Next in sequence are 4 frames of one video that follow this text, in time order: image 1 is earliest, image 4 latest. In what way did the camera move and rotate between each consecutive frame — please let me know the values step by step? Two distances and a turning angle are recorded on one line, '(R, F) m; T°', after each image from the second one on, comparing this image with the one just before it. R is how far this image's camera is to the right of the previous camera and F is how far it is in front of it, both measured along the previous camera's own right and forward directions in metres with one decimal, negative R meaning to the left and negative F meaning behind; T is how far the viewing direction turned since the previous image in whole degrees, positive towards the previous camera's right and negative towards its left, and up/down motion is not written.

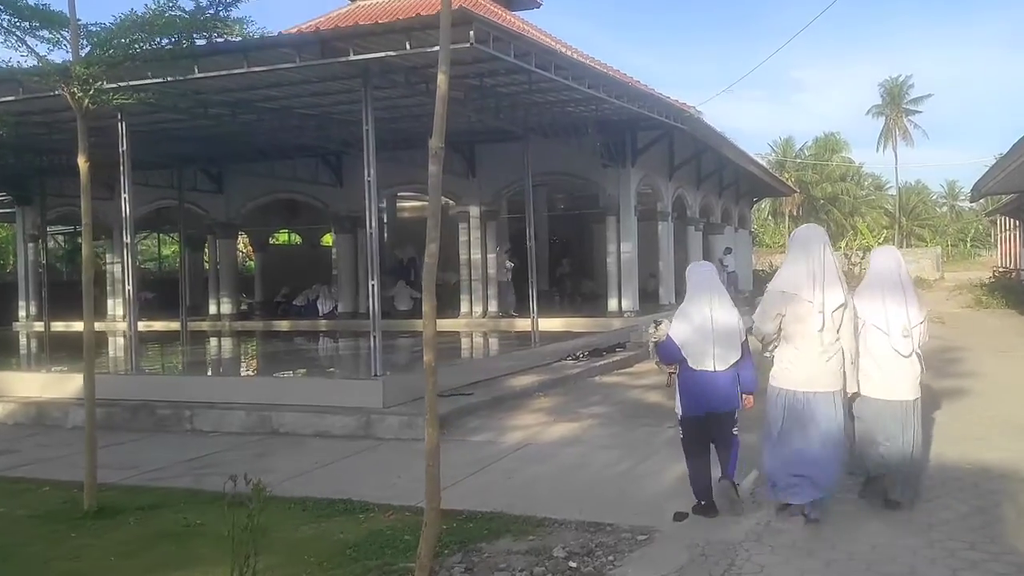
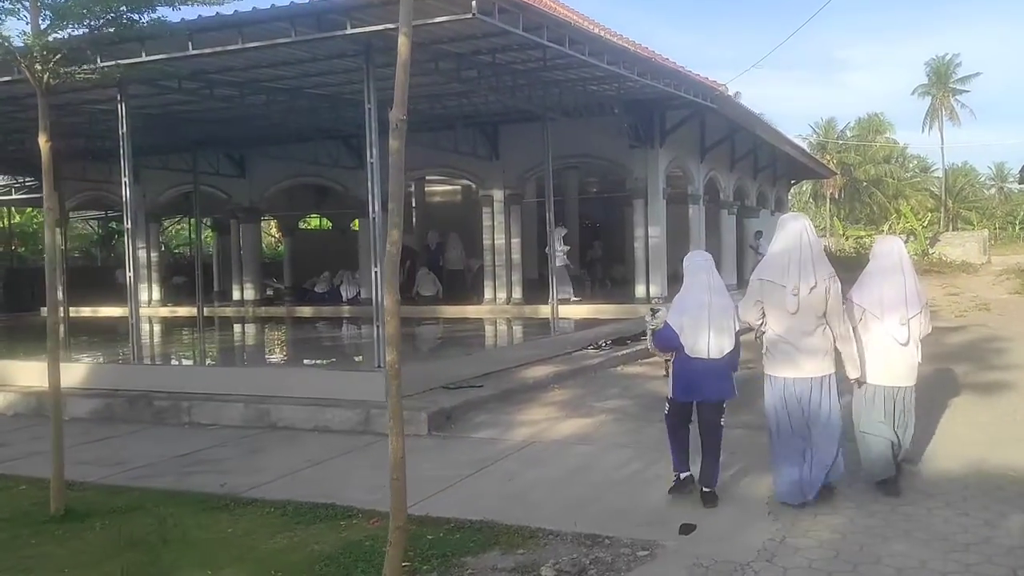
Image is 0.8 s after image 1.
(+0.3, +0.5) m; -2°
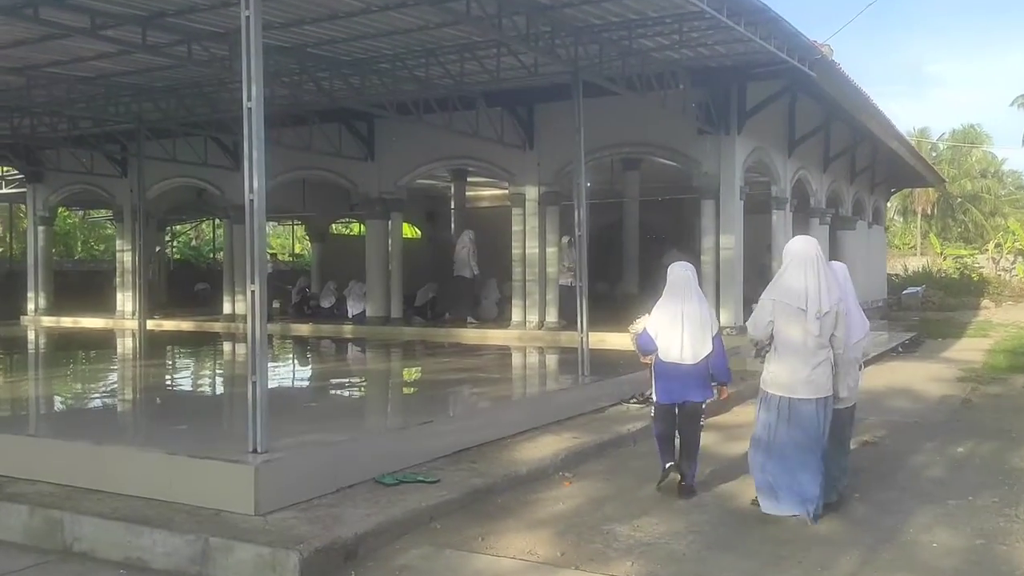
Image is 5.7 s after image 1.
(+0.6, +3.8) m; -4°
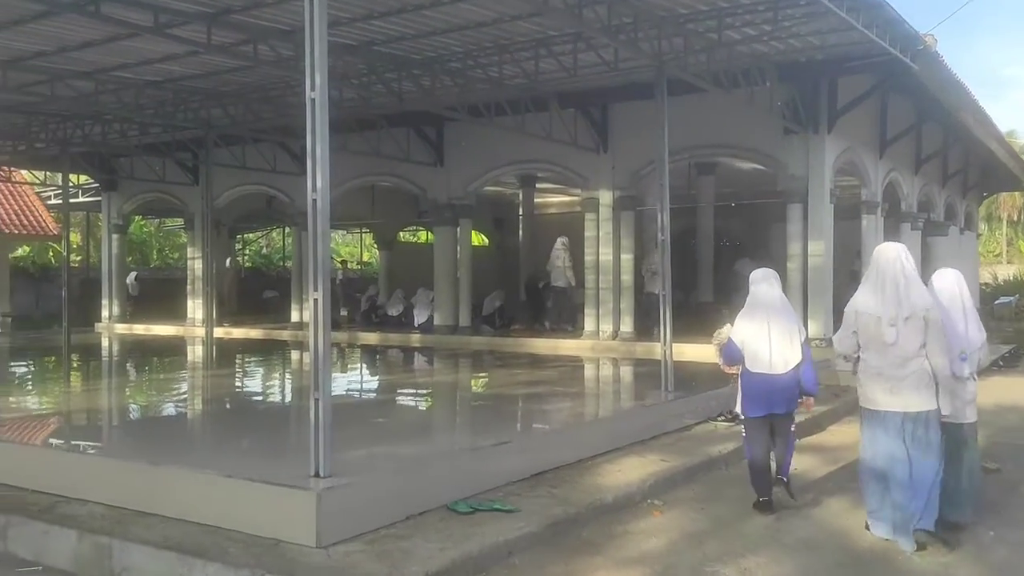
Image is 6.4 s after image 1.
(-0.1, +0.6) m; -4°
